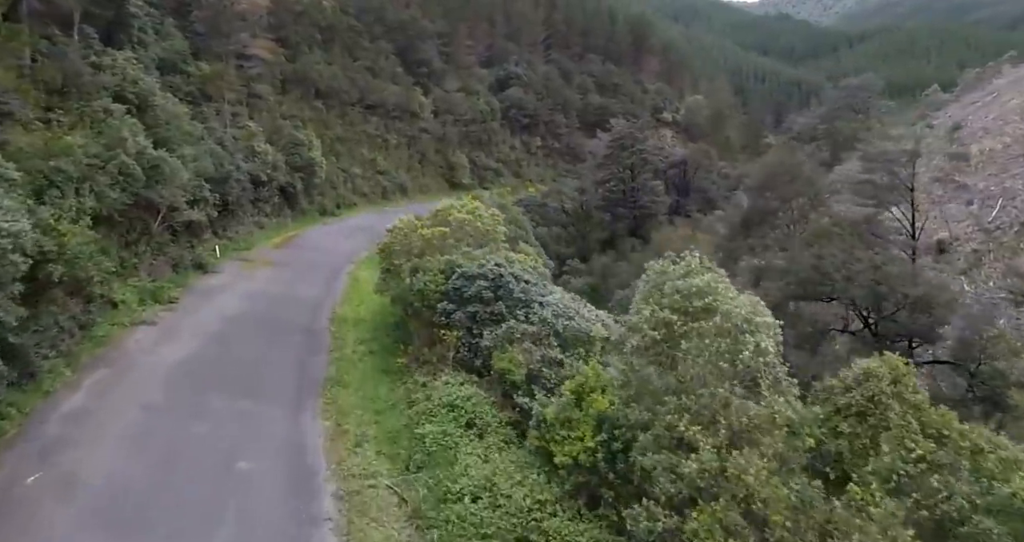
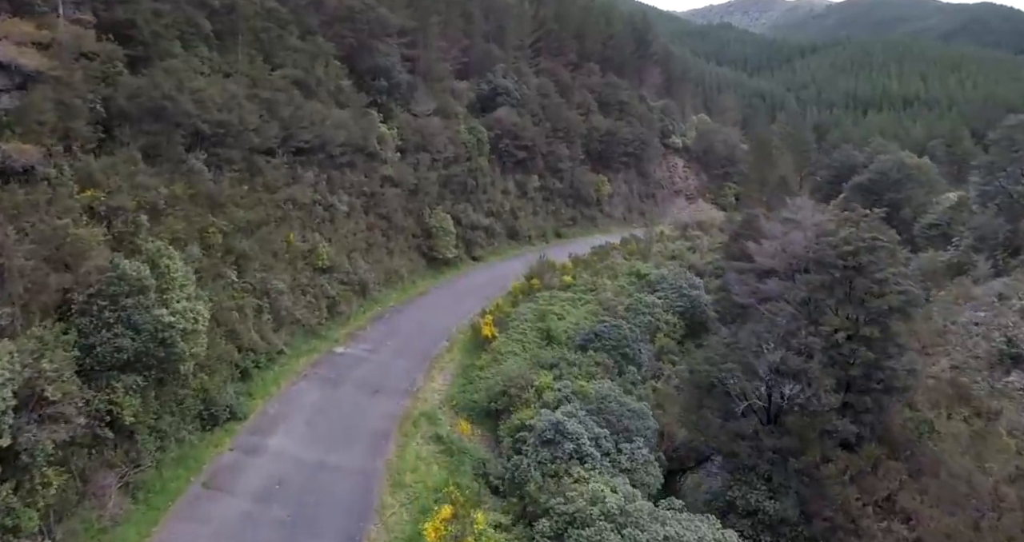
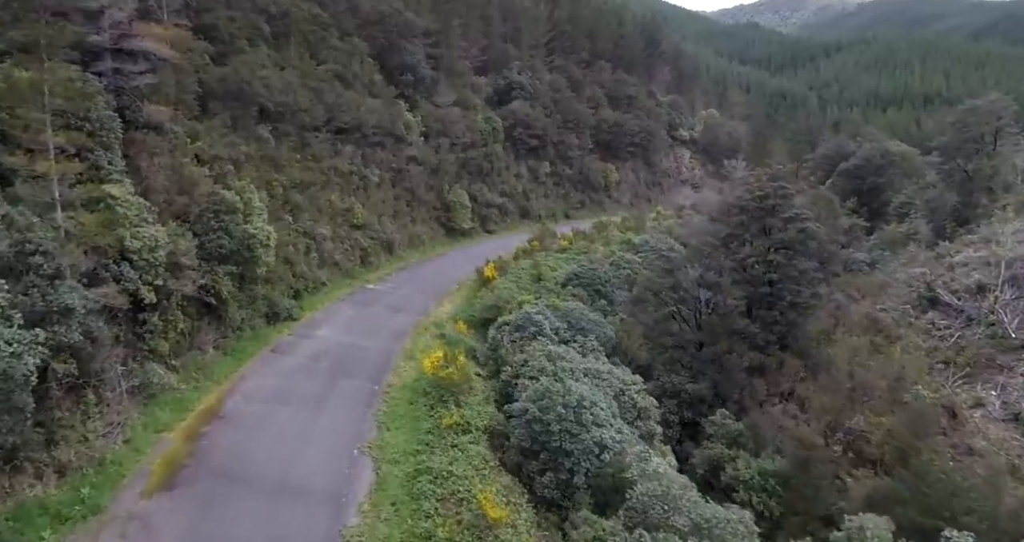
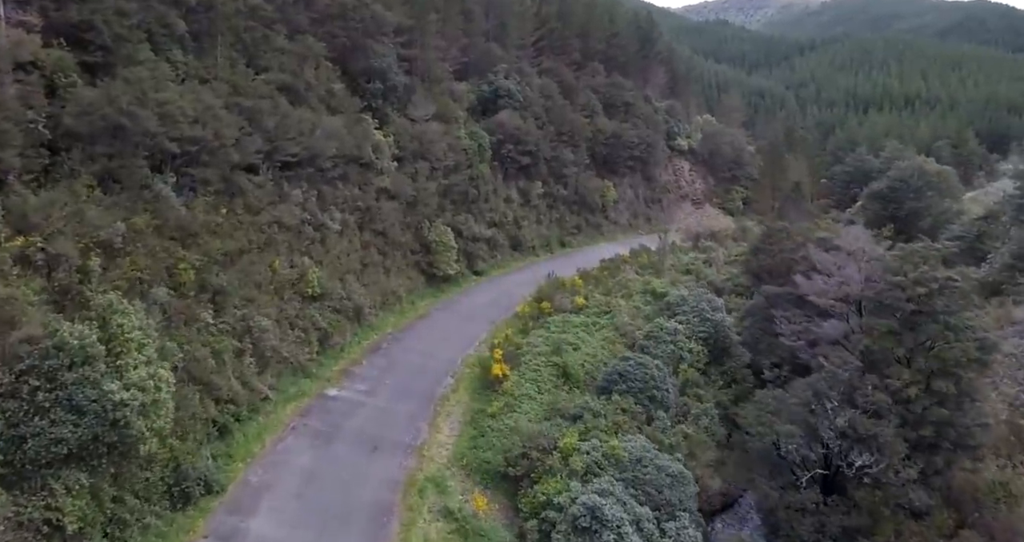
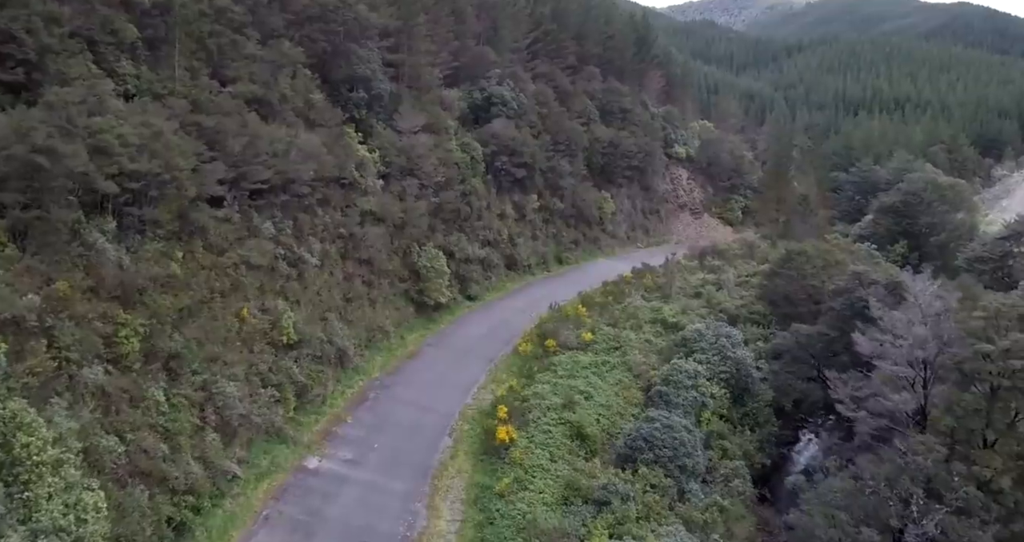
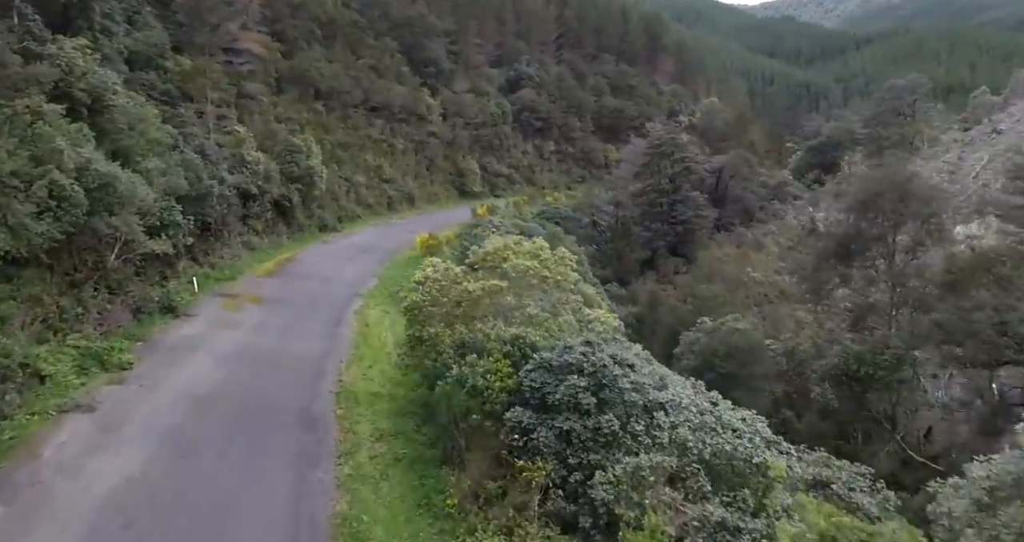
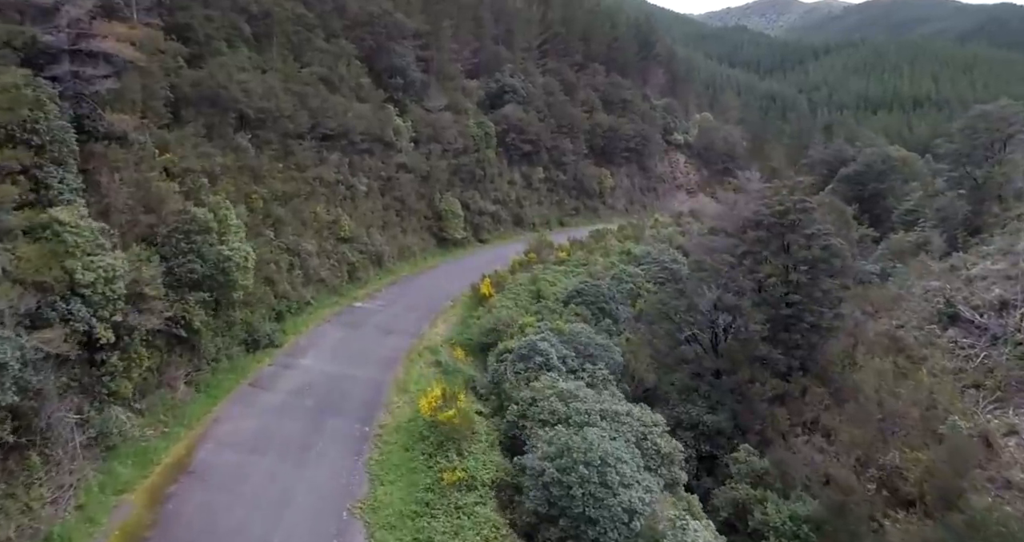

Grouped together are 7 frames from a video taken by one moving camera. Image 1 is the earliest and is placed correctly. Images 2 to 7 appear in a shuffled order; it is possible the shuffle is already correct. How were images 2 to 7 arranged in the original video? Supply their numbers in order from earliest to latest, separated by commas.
6, 3, 7, 2, 4, 5
